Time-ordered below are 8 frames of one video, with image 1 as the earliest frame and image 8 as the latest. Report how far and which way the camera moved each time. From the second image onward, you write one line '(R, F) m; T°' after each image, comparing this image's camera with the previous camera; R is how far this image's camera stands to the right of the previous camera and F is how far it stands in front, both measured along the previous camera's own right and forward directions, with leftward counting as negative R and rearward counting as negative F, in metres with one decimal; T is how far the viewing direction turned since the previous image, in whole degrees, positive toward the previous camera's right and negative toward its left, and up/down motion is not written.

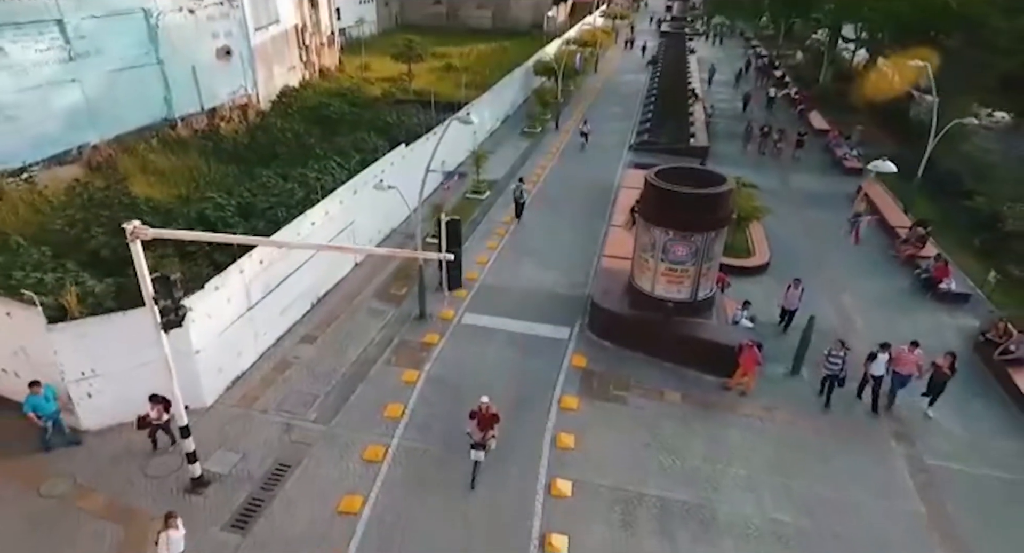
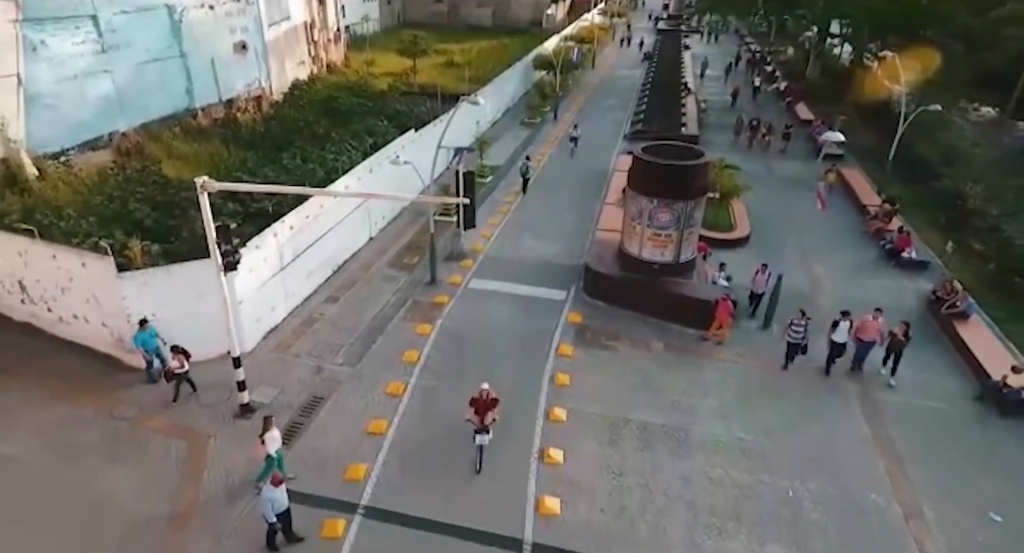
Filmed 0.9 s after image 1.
(-0.1, -1.5) m; 0°
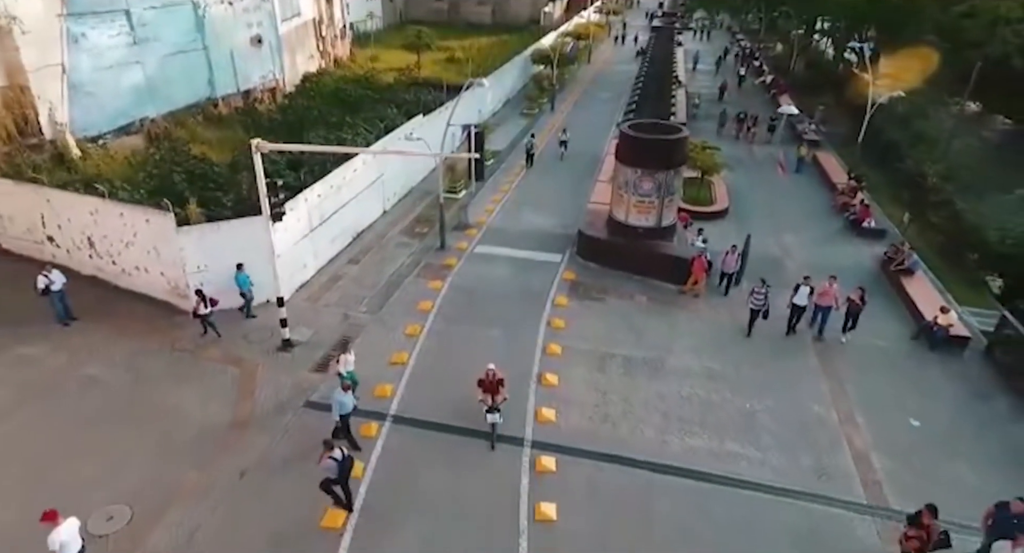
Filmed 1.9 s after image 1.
(-0.1, -1.8) m; 0°
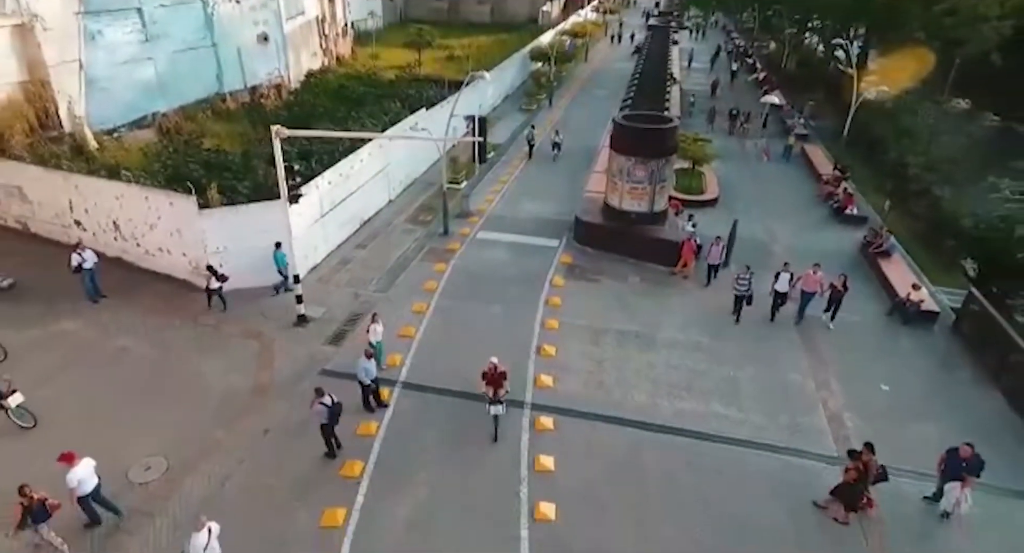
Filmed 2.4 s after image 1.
(-0.1, -0.9) m; 0°
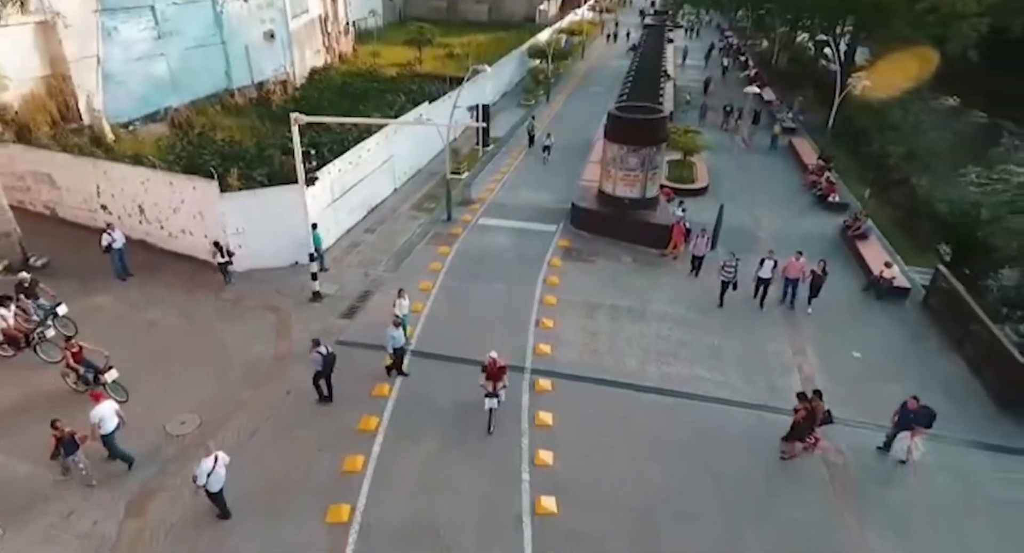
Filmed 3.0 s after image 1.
(-0.1, -1.0) m; 0°
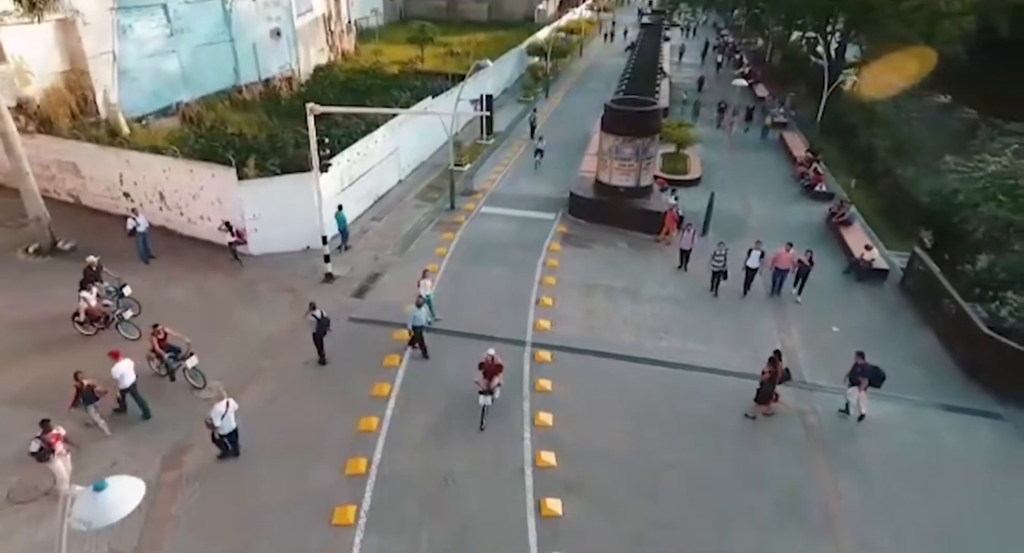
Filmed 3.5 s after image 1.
(-0.1, -0.9) m; 0°
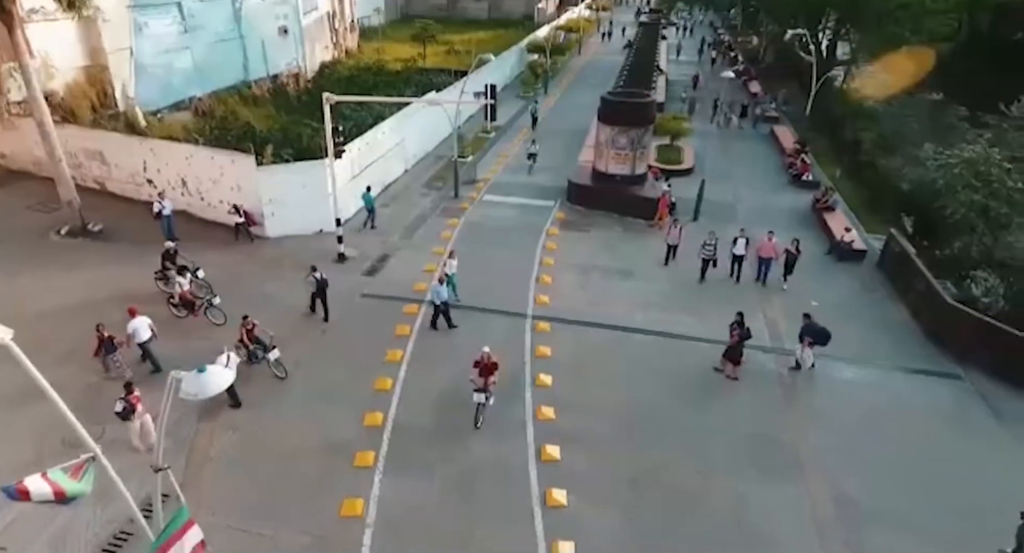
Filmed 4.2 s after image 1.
(-0.1, -1.0) m; 0°
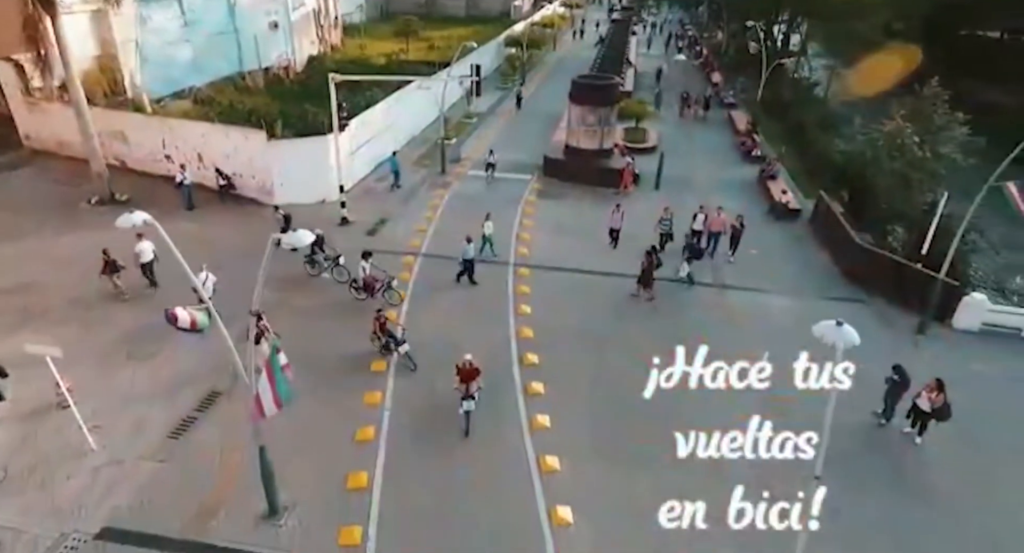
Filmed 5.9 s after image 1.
(-0.1, -2.3) m; +2°
